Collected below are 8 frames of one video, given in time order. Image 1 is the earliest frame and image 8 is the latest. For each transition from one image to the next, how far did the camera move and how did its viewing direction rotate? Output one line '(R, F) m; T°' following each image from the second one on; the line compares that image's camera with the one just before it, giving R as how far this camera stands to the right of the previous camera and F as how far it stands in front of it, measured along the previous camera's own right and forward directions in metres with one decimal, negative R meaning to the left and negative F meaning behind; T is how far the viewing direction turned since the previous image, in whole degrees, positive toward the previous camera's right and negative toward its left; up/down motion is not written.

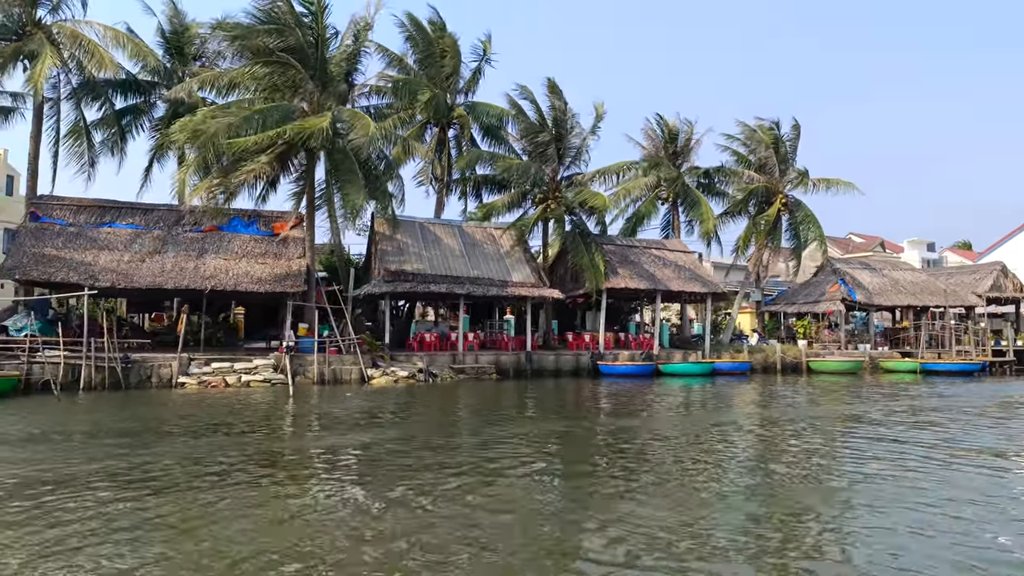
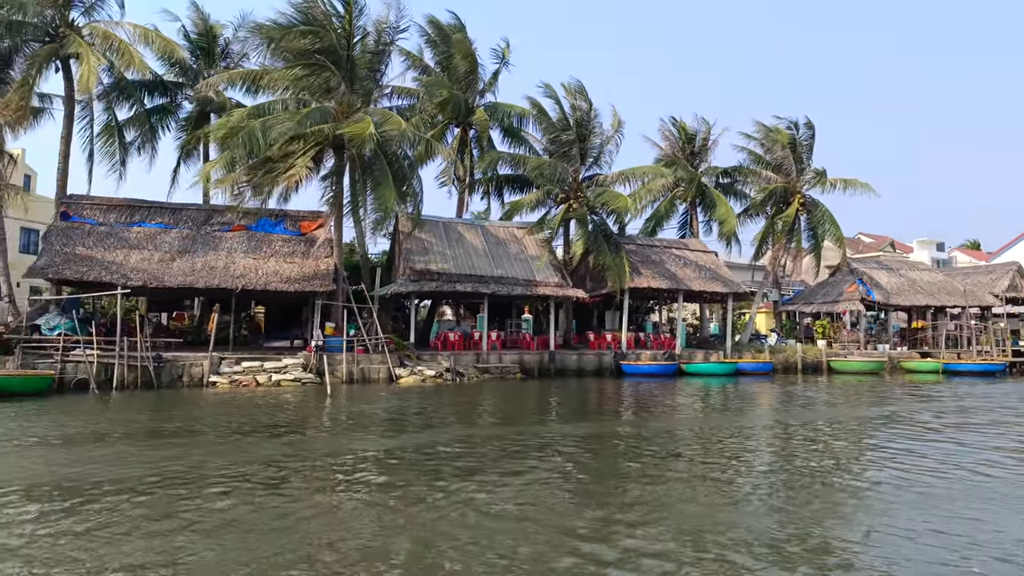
(-0.8, 0.0) m; 0°
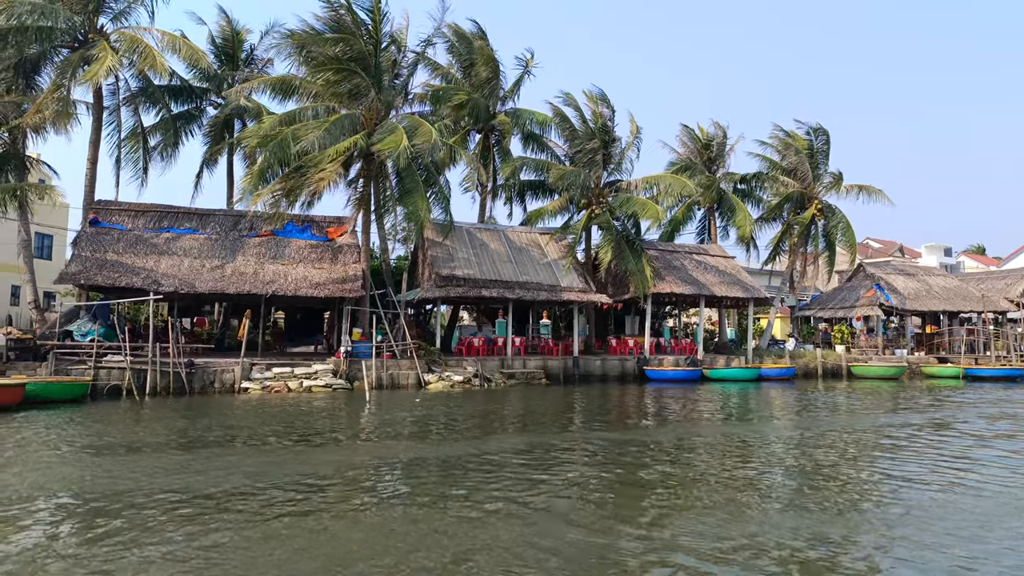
(-0.9, 0.0) m; 0°
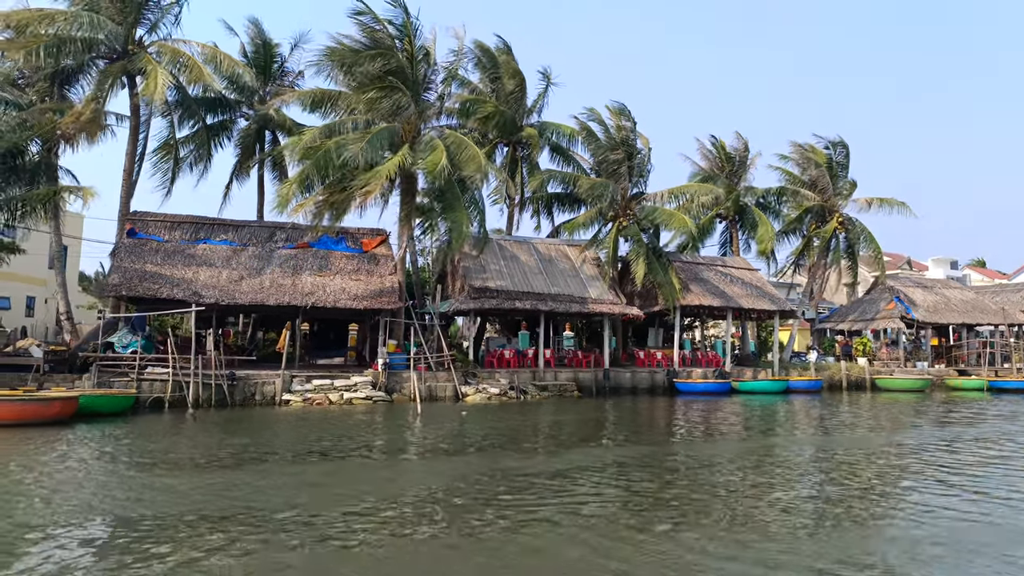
(-1.3, 0.0) m; 0°
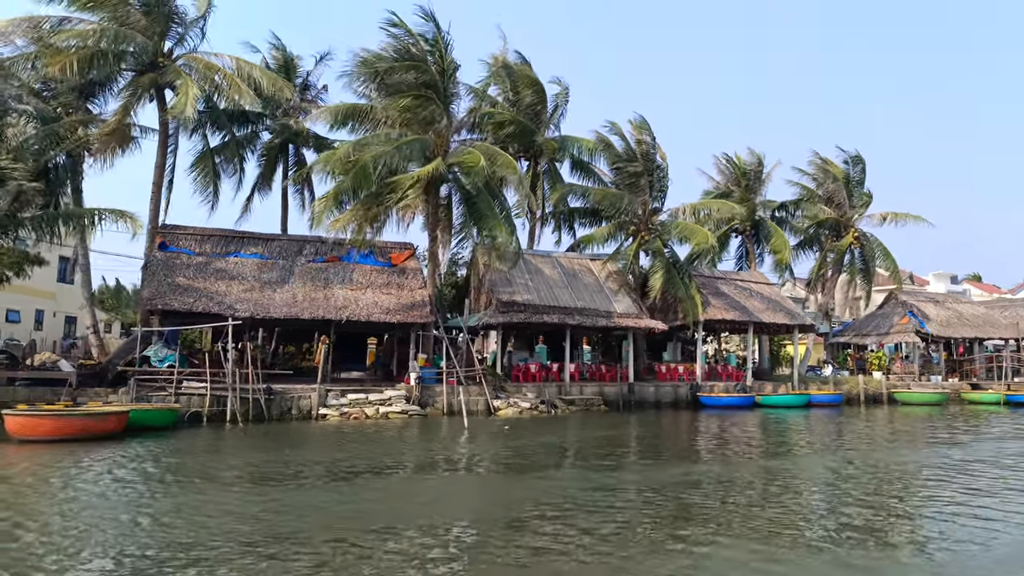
(-1.2, 0.0) m; +1°
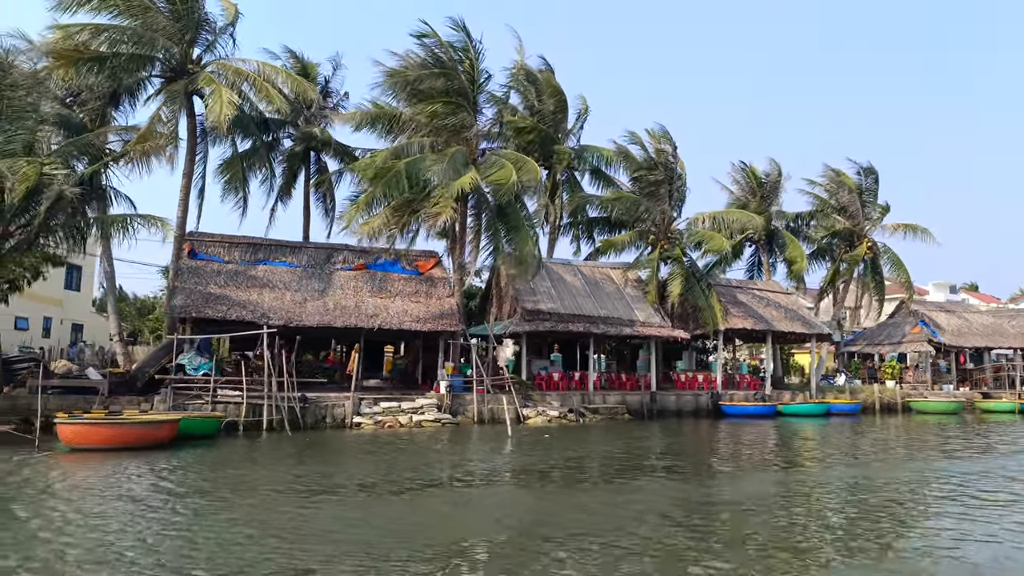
(-1.1, 0.0) m; +1°
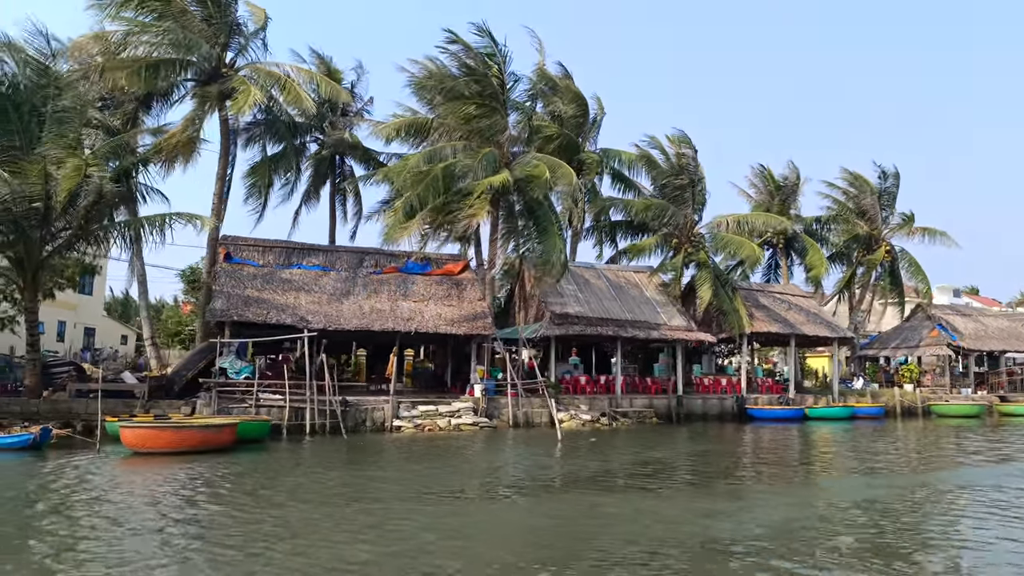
(-1.1, 0.0) m; 0°
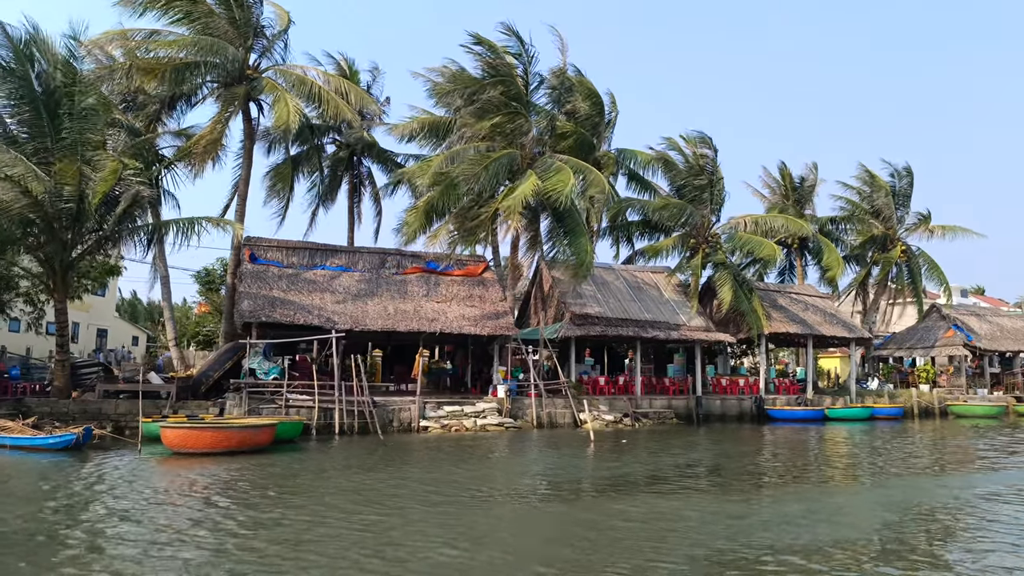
(-0.7, 0.0) m; 0°
